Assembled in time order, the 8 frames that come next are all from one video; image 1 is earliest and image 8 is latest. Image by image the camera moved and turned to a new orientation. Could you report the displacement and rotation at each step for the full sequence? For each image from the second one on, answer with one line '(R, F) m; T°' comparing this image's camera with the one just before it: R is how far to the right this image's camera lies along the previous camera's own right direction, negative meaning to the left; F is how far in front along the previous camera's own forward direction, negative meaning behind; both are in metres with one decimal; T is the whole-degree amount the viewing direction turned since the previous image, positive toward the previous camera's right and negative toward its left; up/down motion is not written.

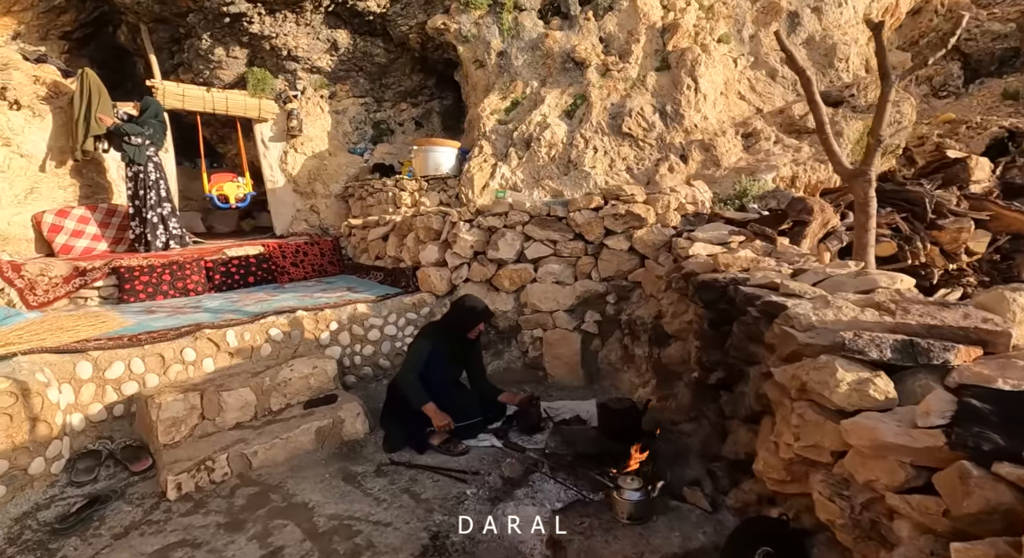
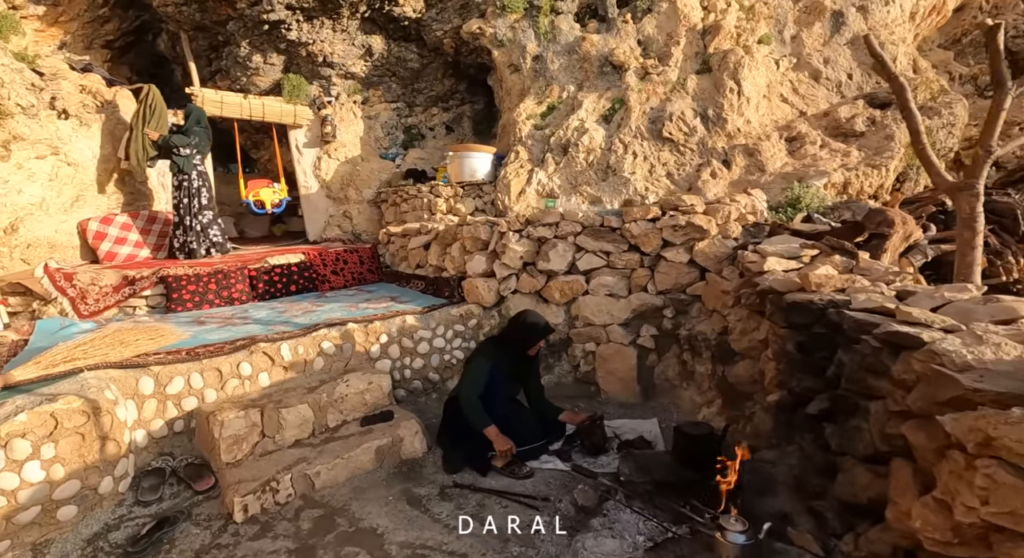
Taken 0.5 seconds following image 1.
(-0.2, +0.1) m; -2°
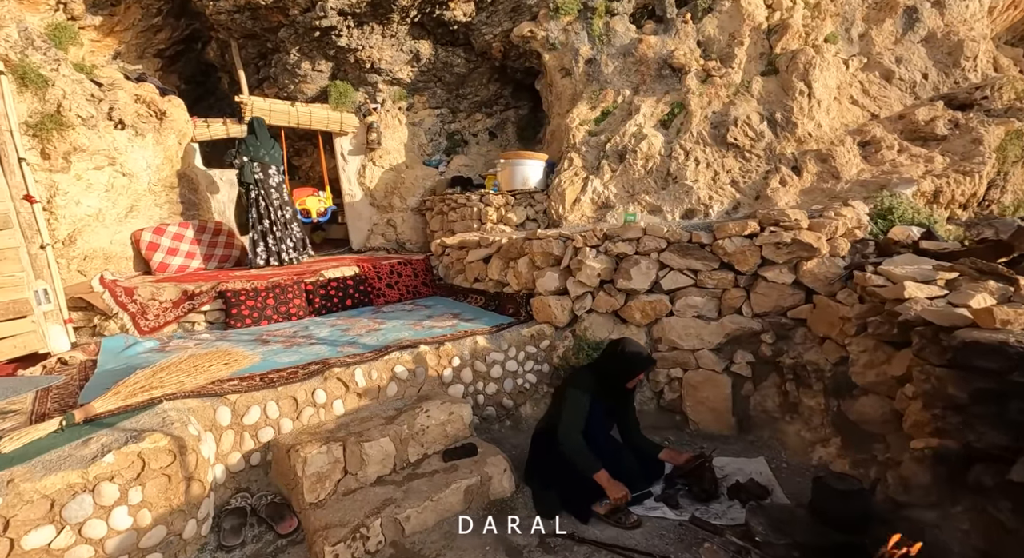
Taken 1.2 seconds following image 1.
(-0.4, +0.2) m; -3°
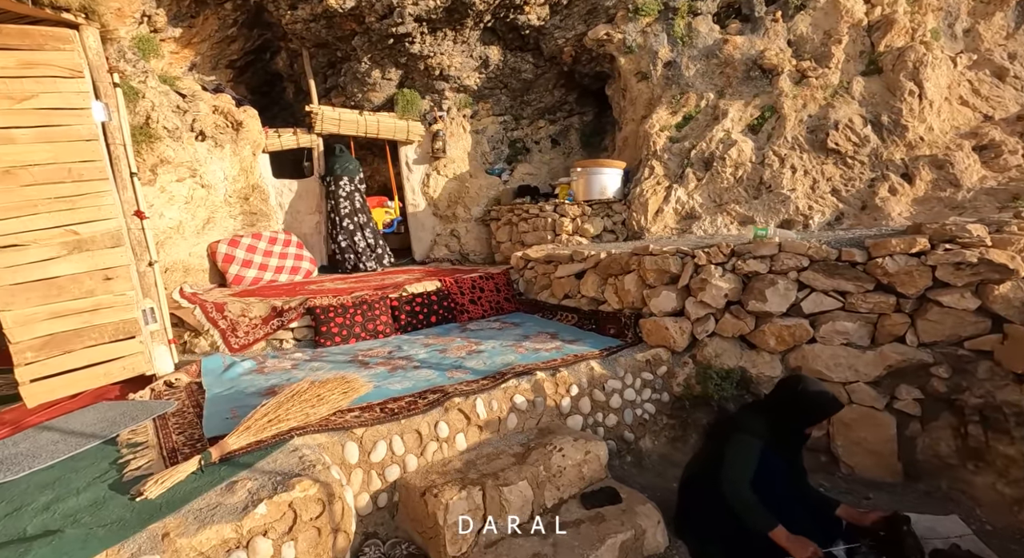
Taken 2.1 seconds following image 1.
(-0.5, +0.2) m; -3°
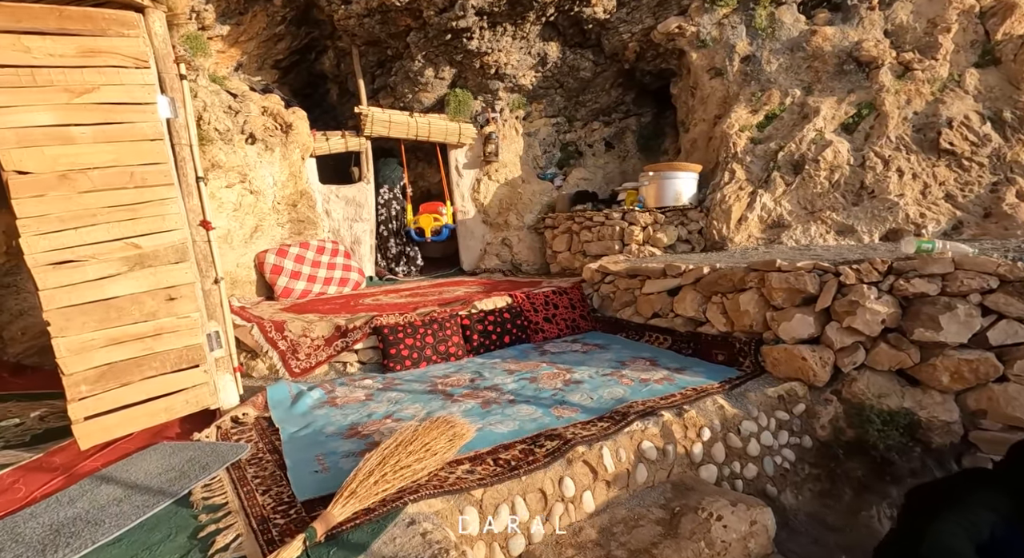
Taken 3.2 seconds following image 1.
(-0.5, +0.5) m; -2°
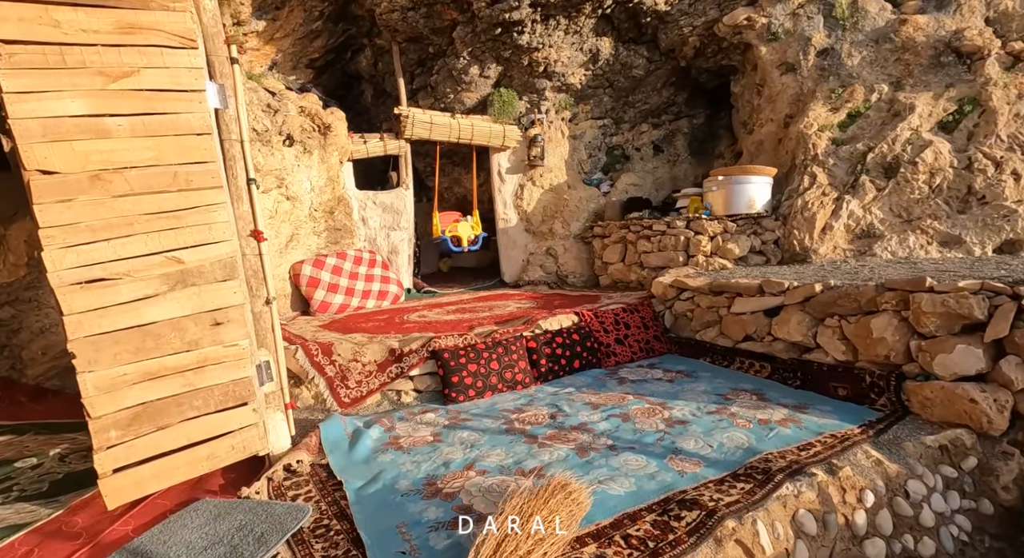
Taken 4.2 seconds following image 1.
(-0.4, +0.5) m; -2°
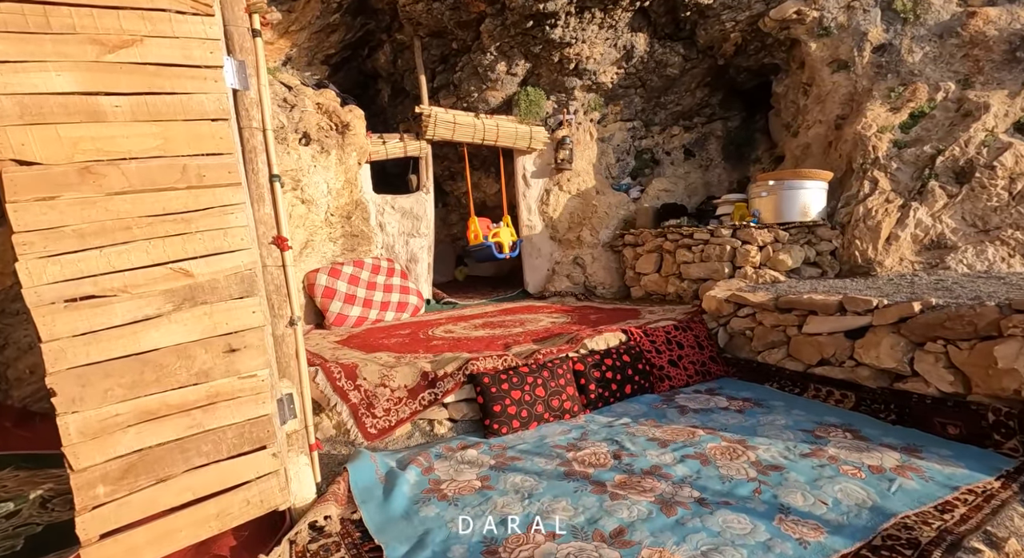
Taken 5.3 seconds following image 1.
(-0.3, +0.4) m; 0°
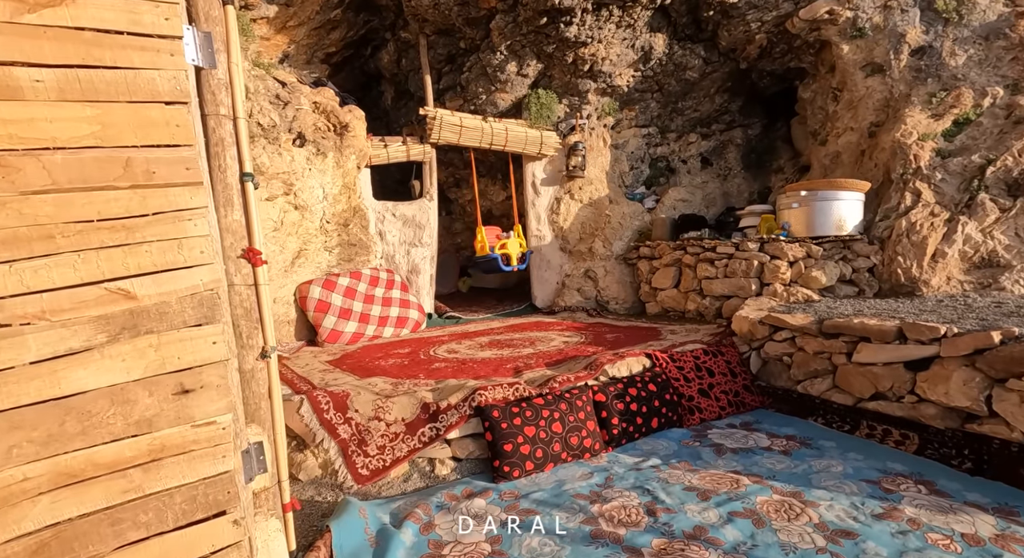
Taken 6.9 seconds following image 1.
(-0.1, +0.4) m; 0°
